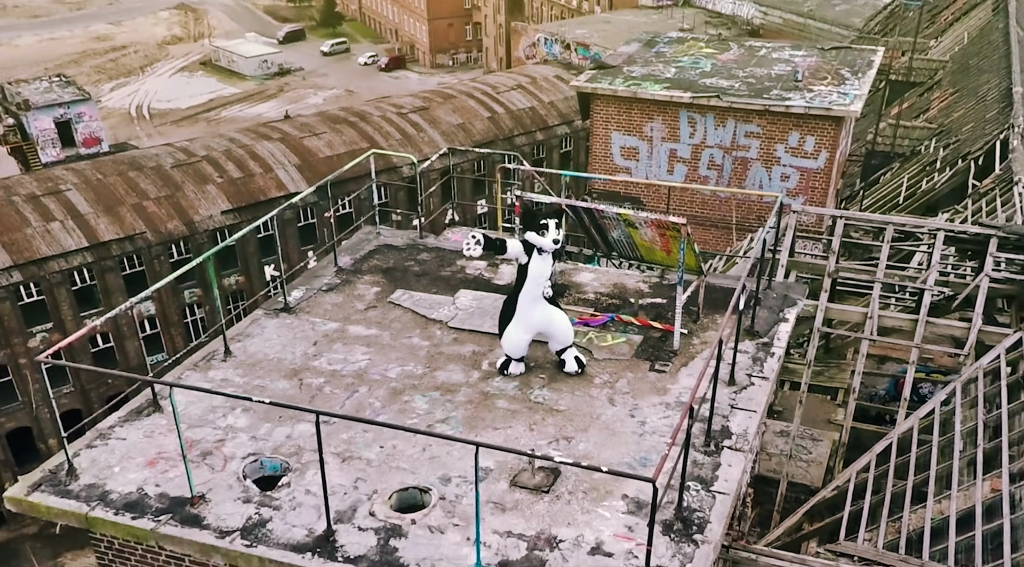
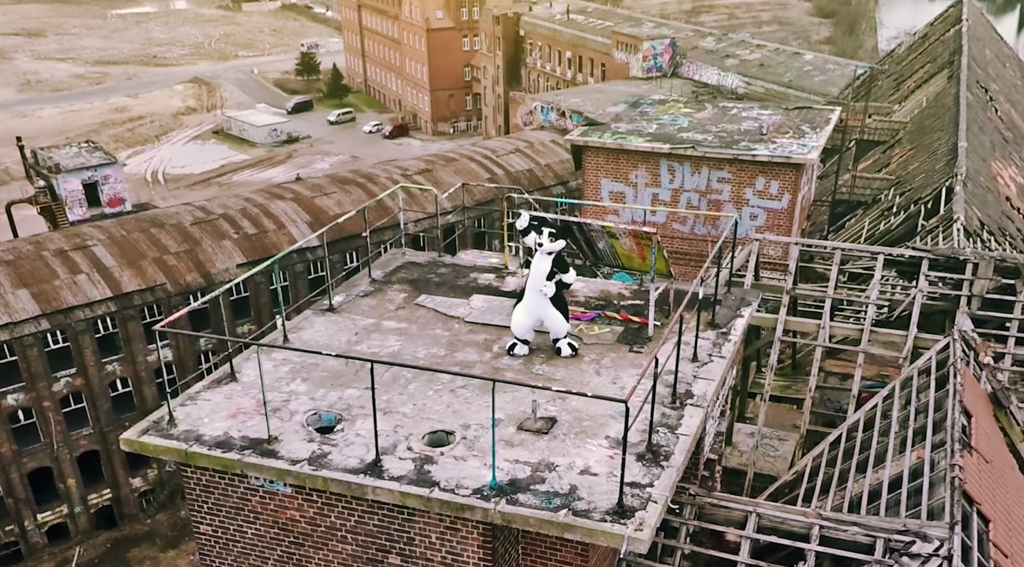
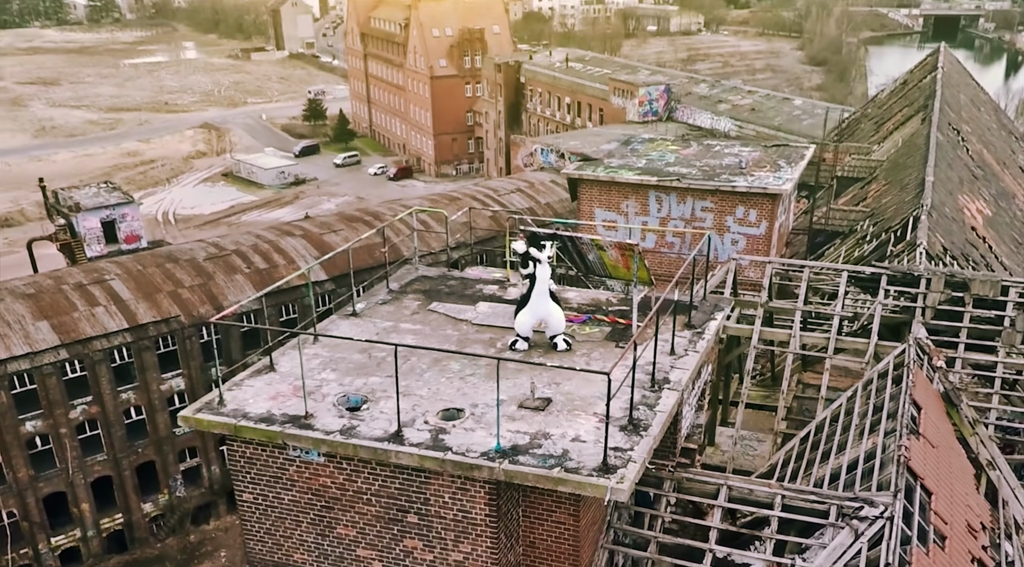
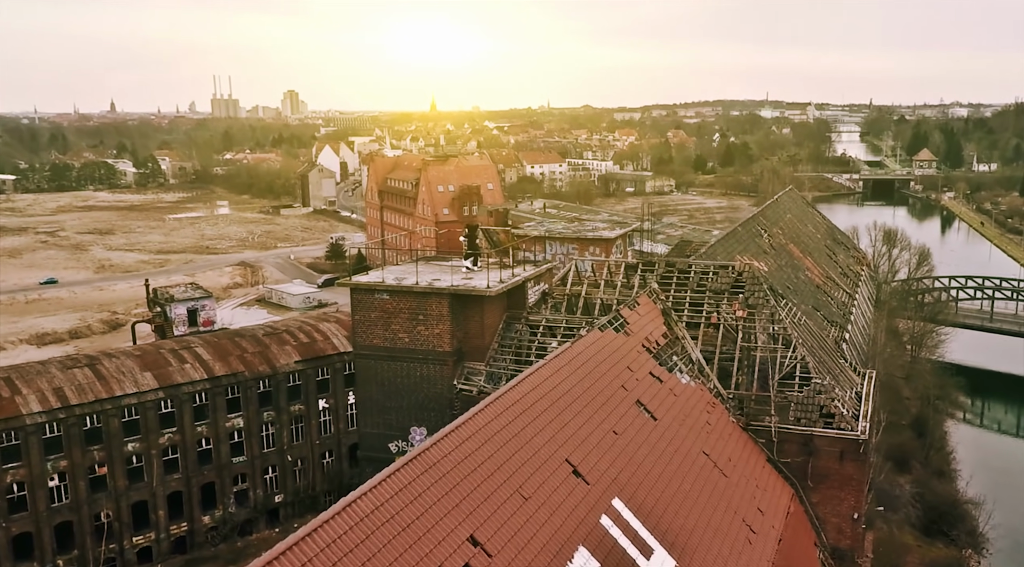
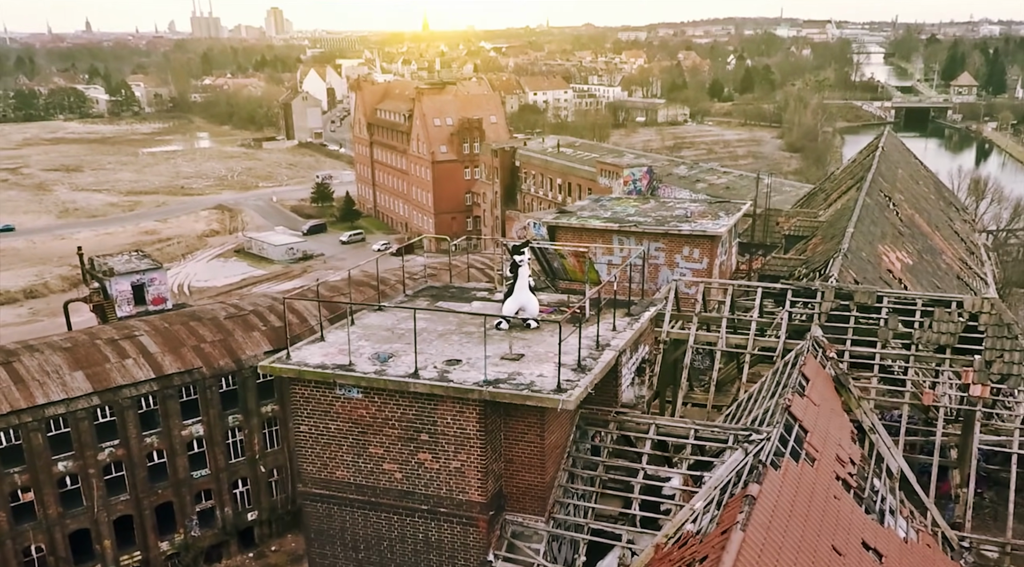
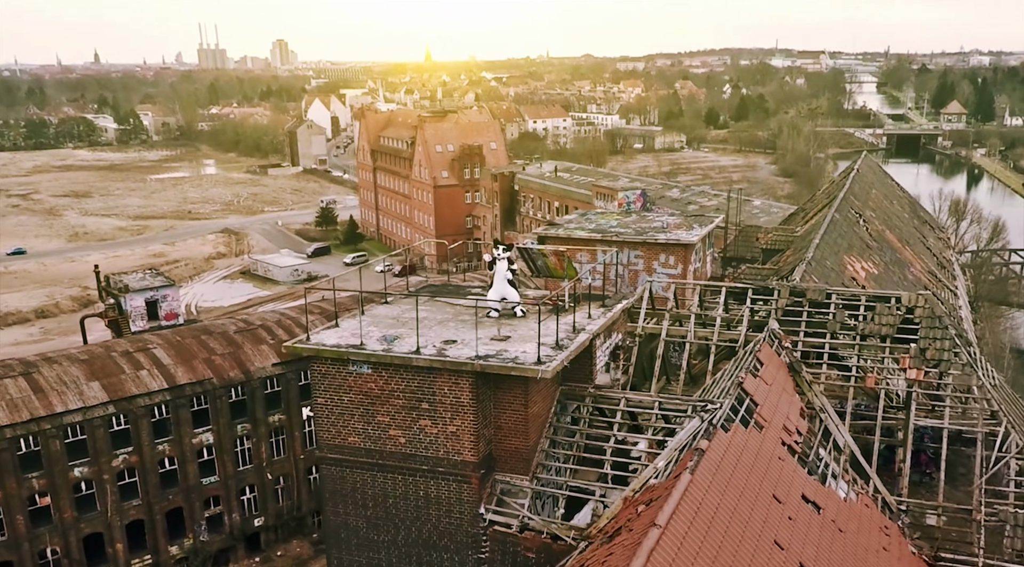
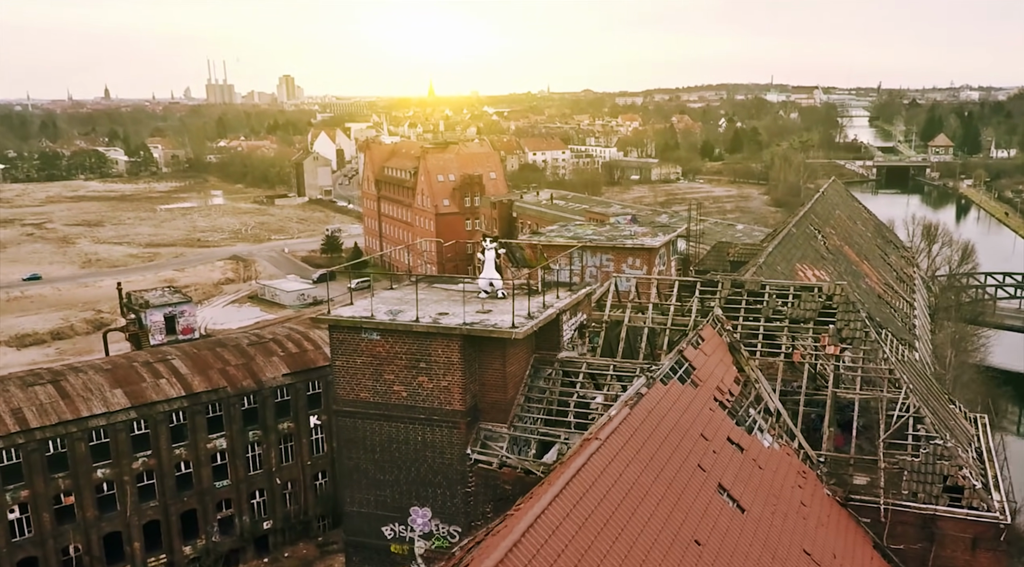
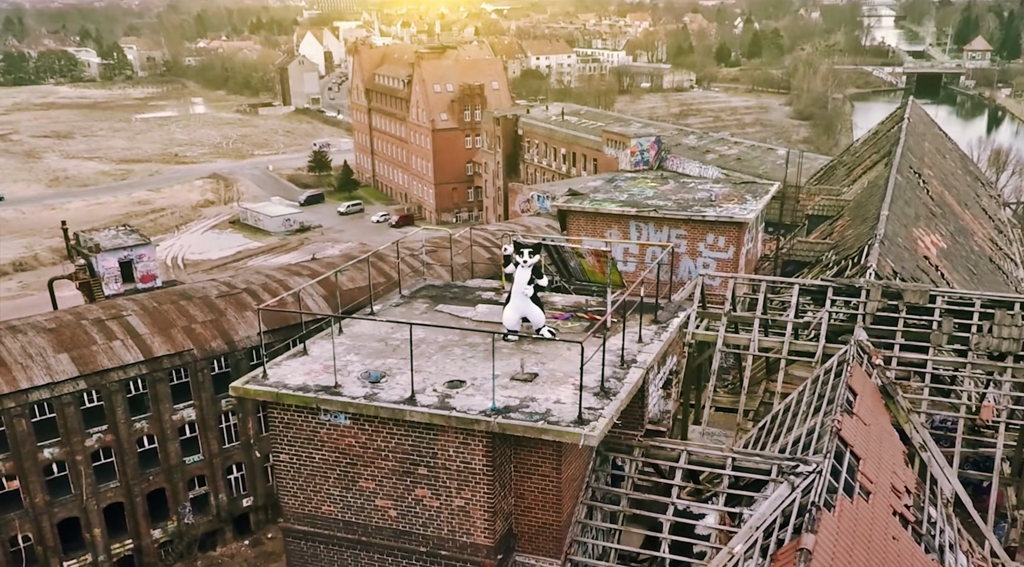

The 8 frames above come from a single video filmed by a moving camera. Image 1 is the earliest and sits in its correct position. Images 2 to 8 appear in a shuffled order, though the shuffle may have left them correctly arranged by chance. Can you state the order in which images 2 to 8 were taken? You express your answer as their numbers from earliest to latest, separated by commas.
2, 3, 8, 5, 6, 7, 4
